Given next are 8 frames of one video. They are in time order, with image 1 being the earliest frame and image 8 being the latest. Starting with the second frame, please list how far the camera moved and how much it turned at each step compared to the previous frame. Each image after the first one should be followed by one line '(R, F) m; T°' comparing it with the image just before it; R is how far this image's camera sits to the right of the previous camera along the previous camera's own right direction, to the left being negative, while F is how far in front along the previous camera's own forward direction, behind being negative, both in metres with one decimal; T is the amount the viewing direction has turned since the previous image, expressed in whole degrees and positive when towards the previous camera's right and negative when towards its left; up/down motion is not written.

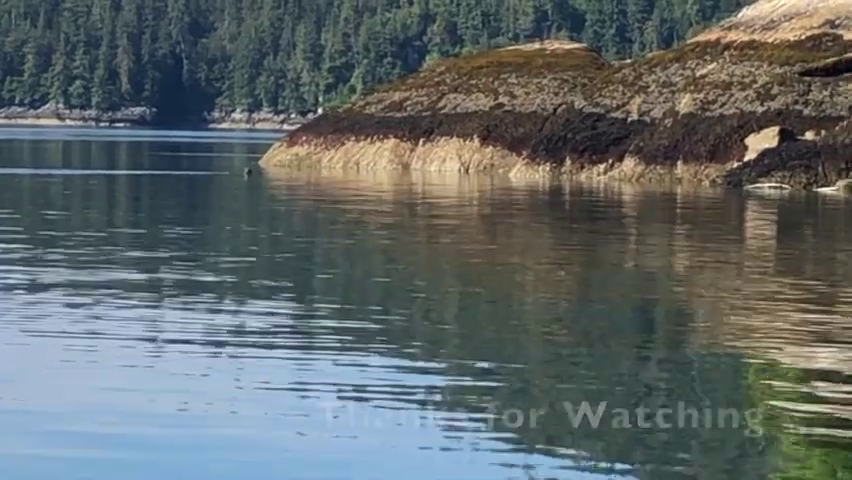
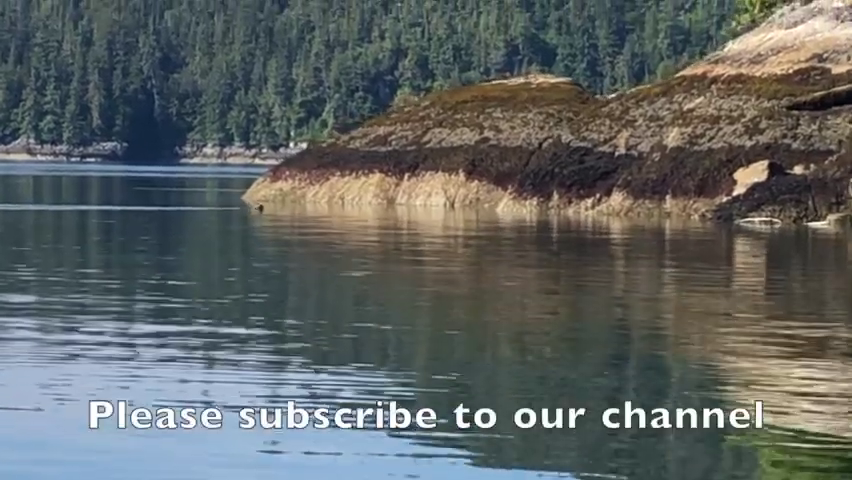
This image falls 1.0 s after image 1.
(-0.4, +0.3) m; +1°
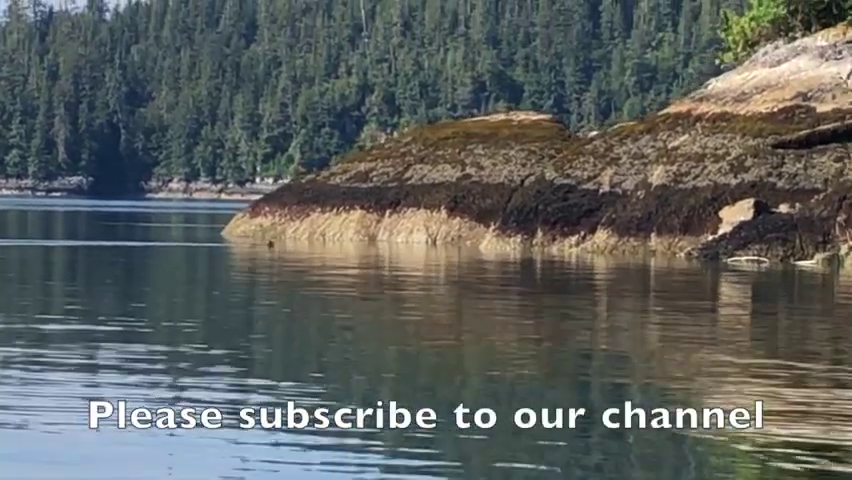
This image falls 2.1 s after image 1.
(-0.5, +0.3) m; +1°
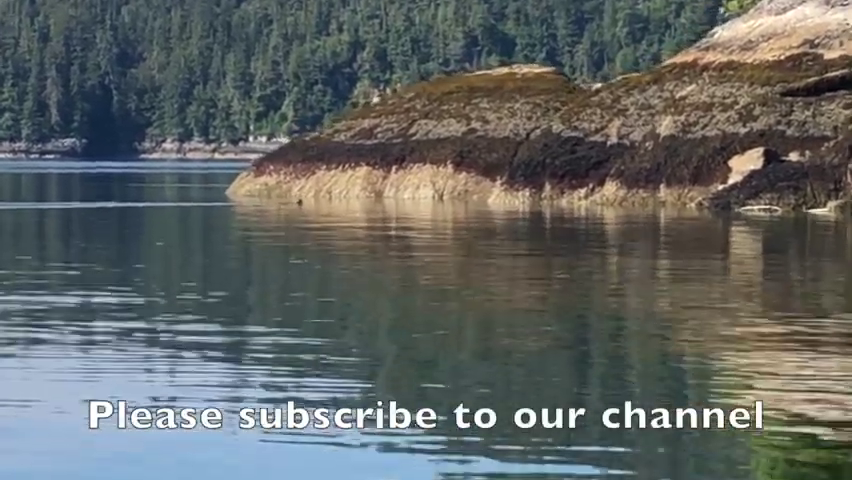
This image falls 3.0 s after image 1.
(-0.4, +0.2) m; 0°
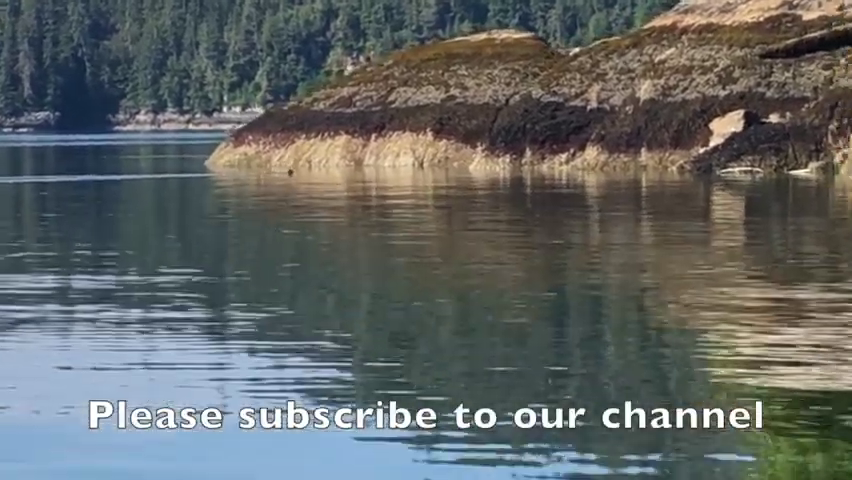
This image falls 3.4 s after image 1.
(-0.1, 0.0) m; +1°
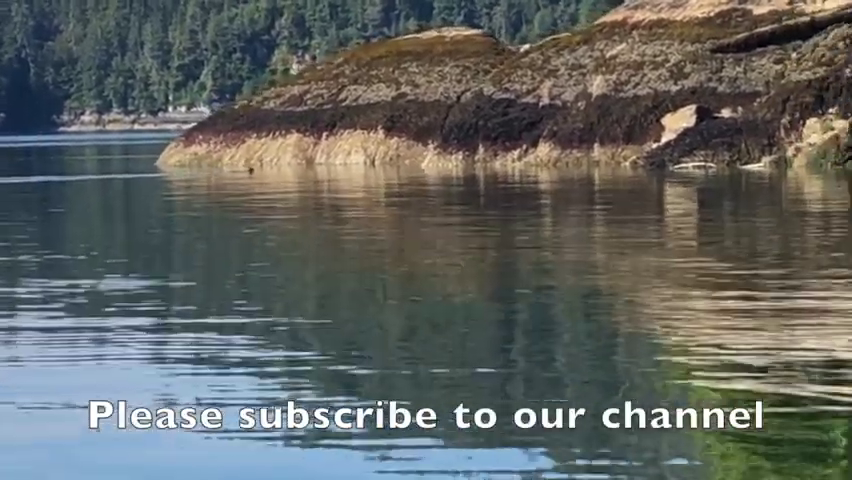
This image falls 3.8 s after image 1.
(-0.2, +0.1) m; +1°
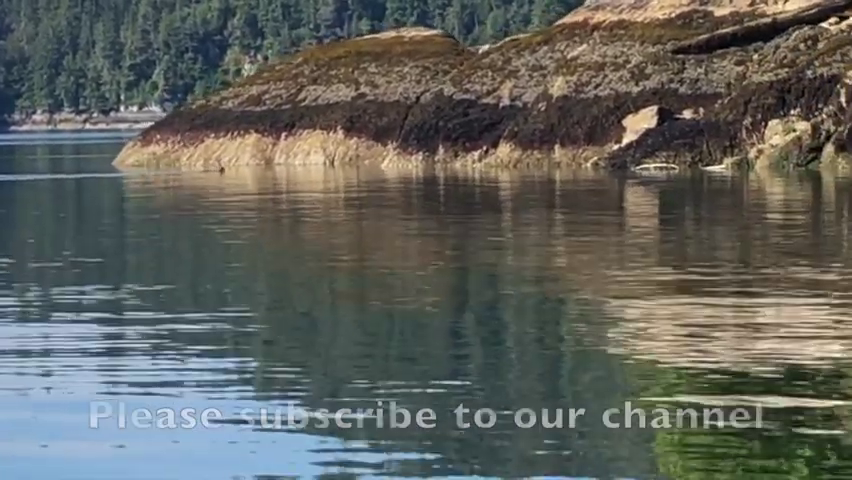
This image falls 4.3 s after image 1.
(-0.2, +0.2) m; +1°
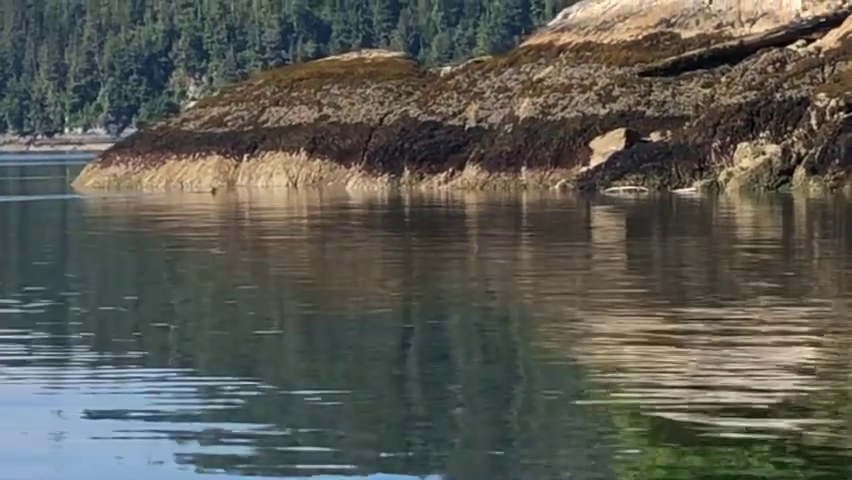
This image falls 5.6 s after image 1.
(-0.5, +0.3) m; +1°
